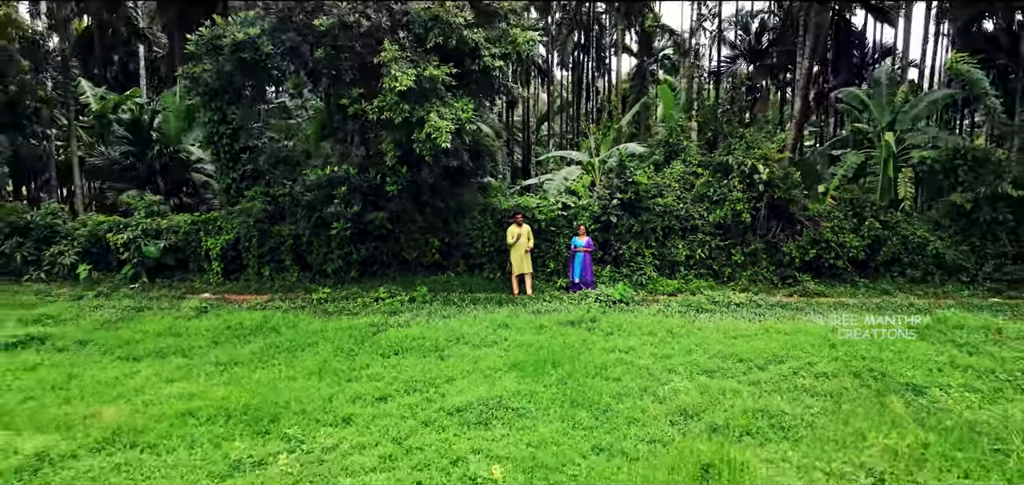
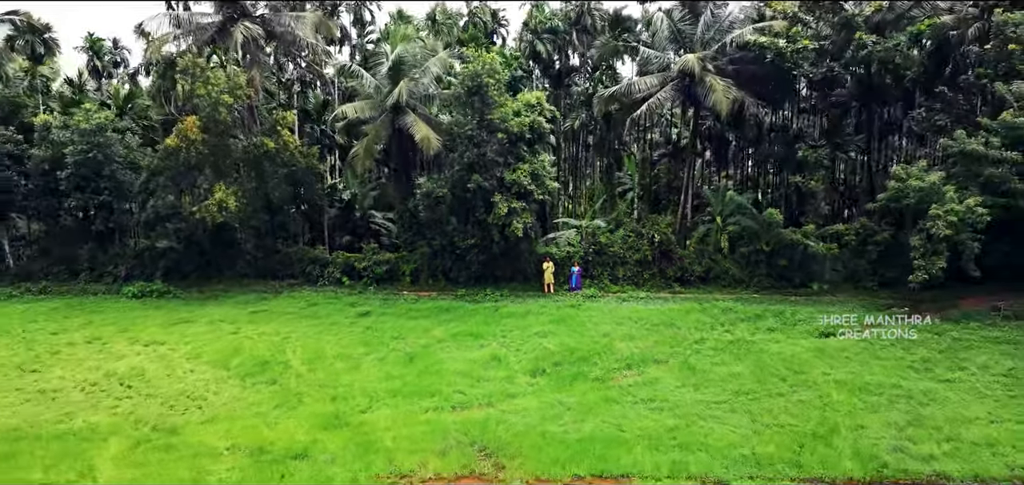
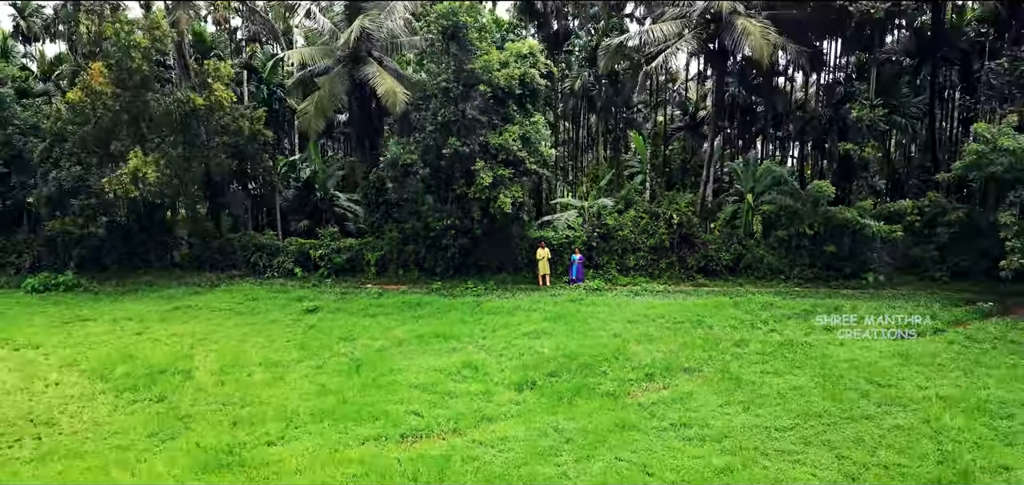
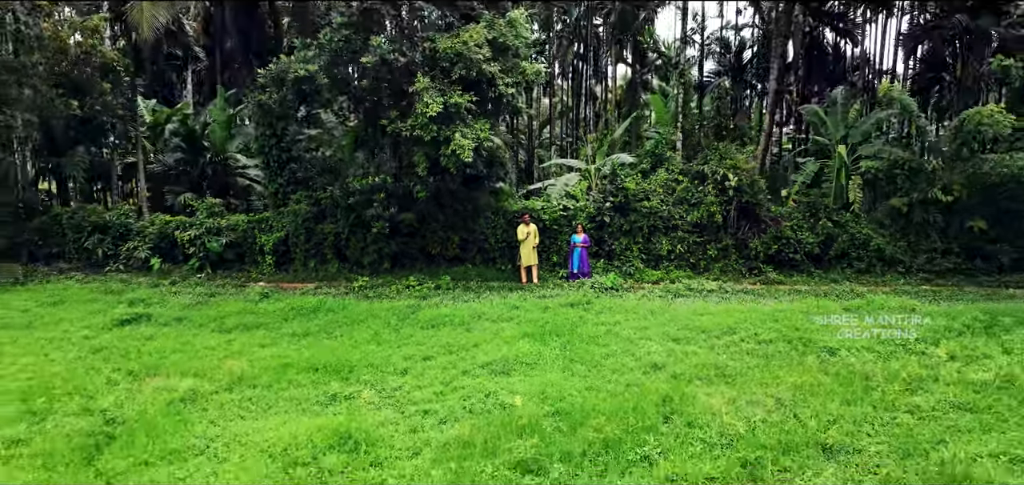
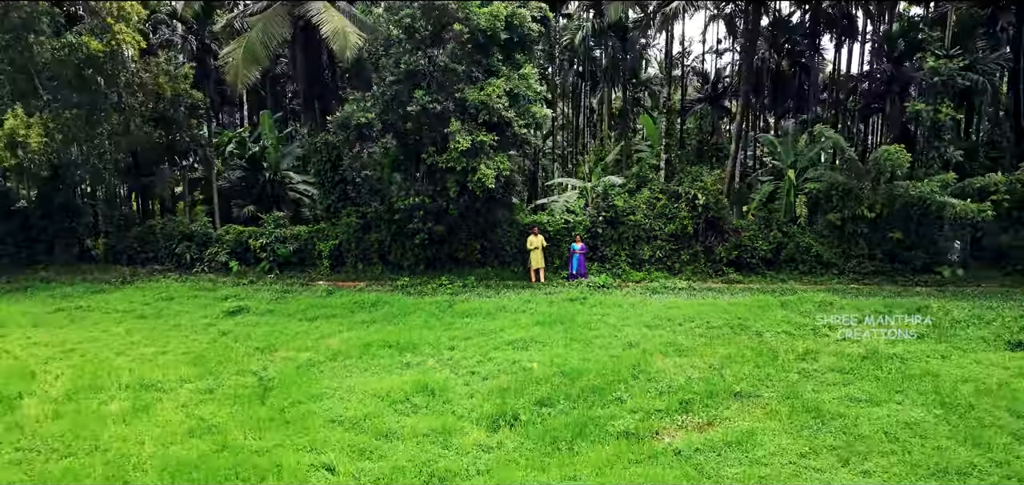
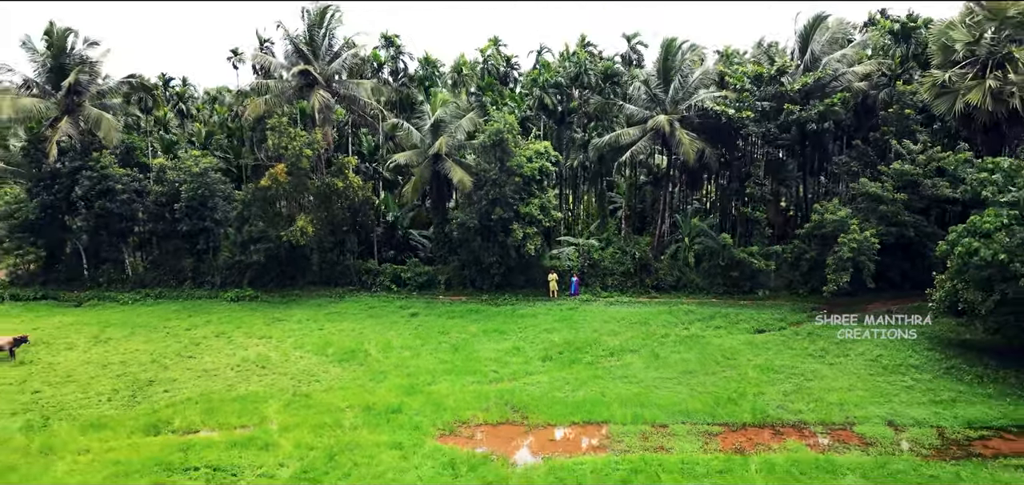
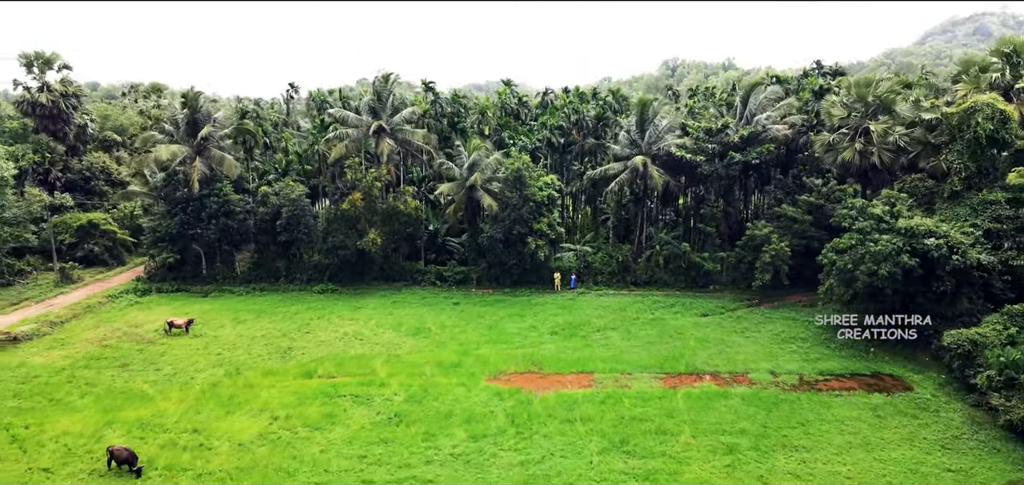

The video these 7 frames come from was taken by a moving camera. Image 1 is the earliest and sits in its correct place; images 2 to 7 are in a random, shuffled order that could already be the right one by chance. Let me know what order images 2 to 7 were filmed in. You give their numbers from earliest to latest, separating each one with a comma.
4, 5, 3, 2, 6, 7
